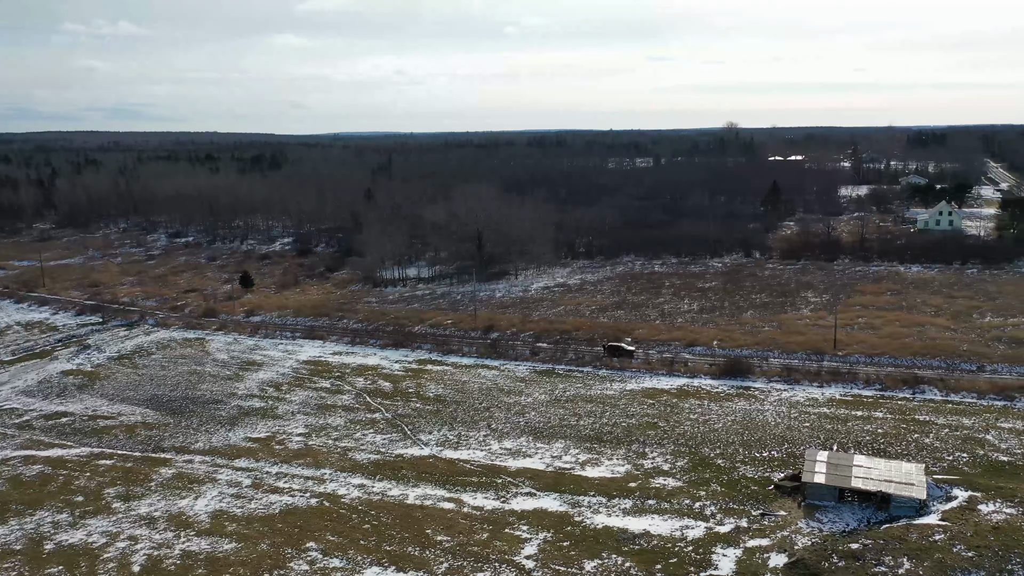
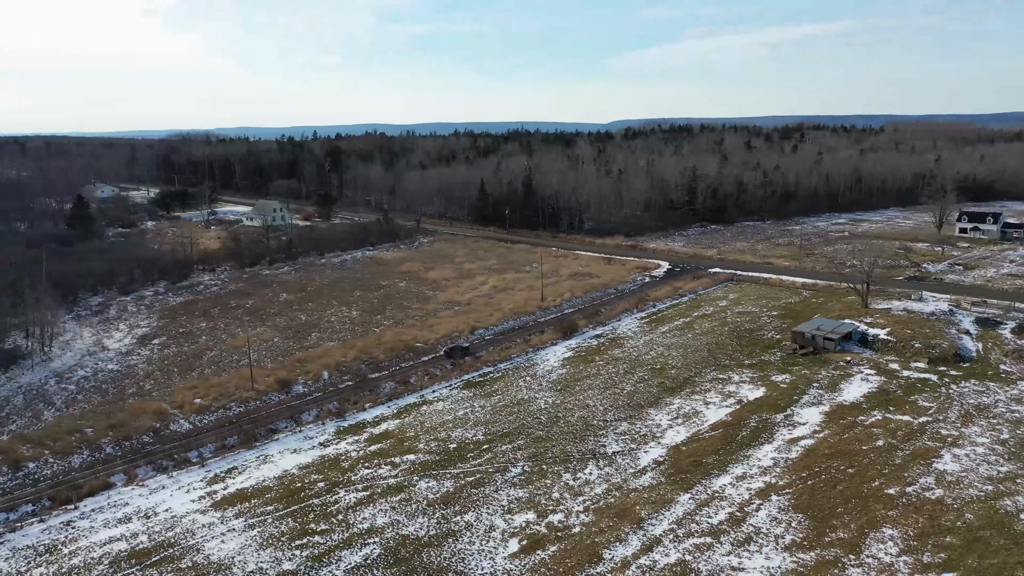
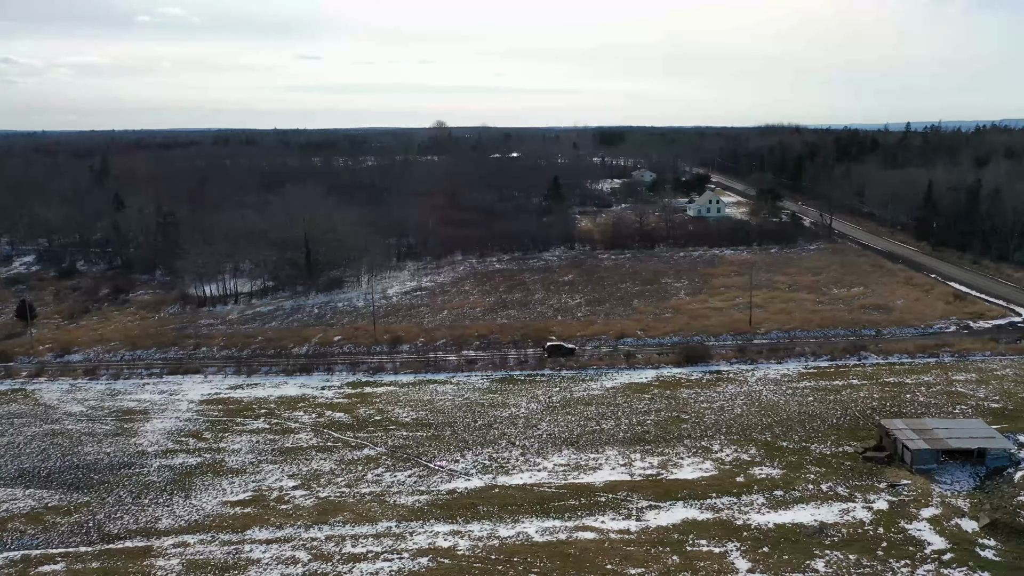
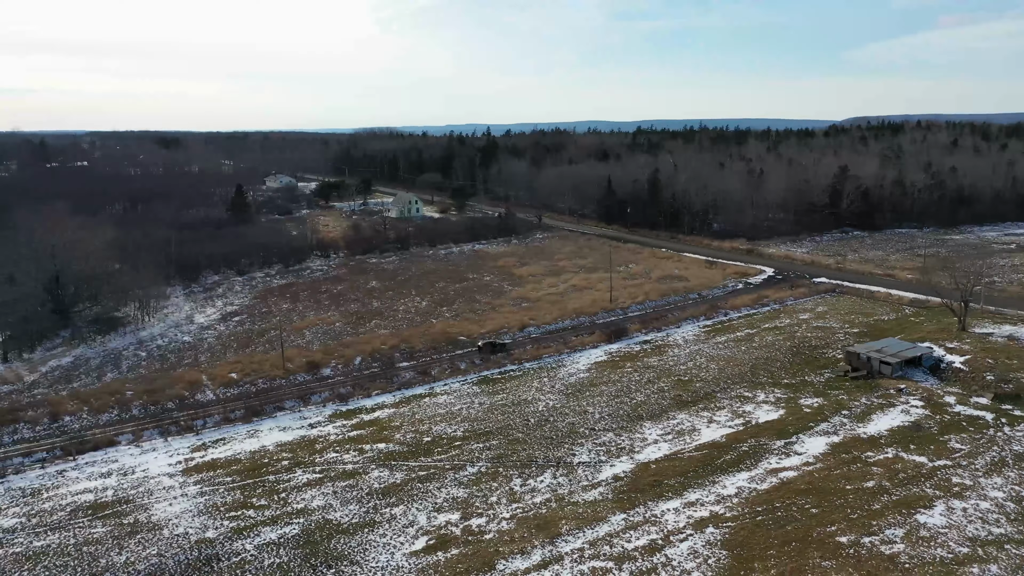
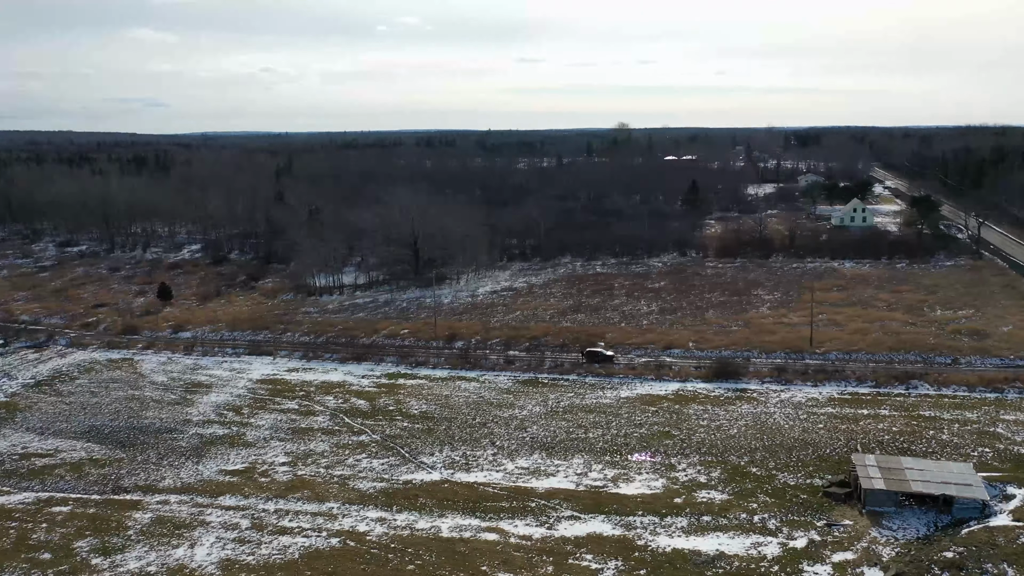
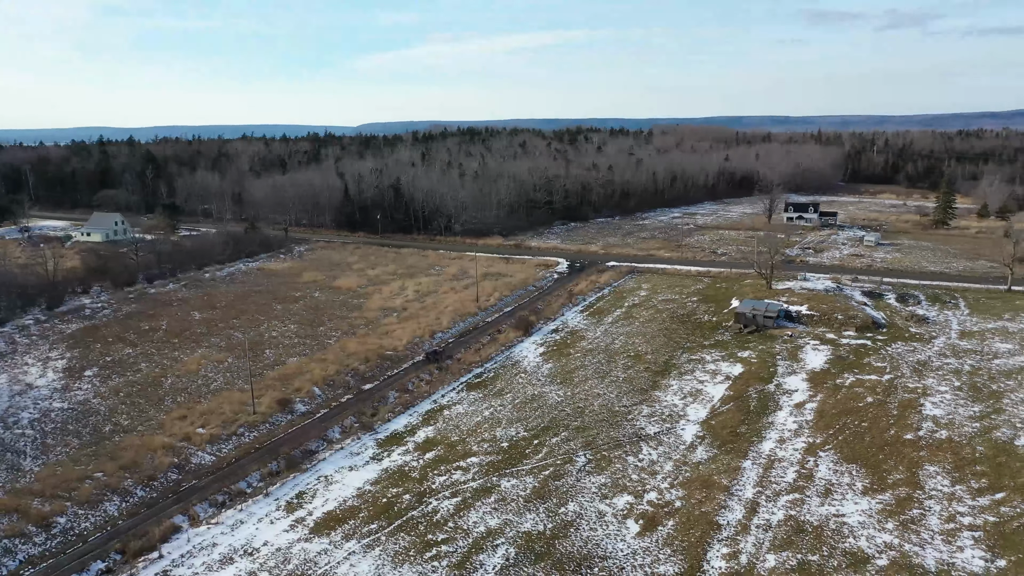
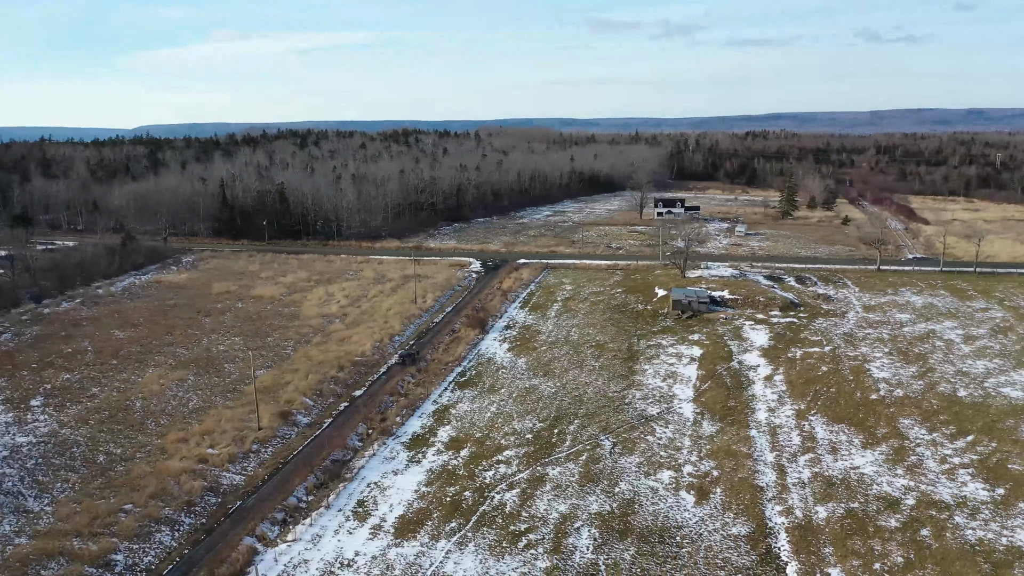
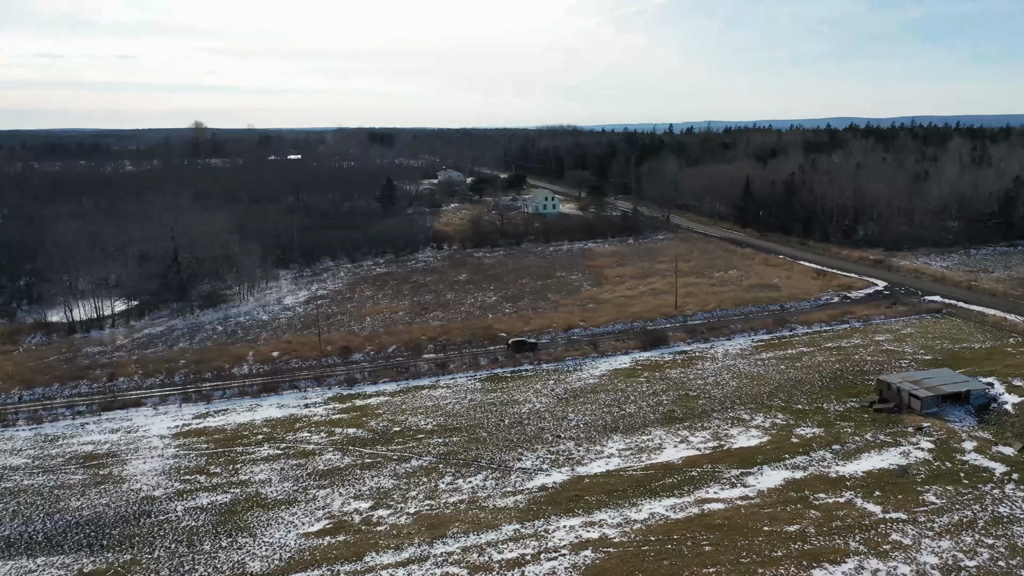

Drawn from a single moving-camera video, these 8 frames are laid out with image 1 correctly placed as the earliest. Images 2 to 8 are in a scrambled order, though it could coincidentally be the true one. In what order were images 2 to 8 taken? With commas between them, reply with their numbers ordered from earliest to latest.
5, 3, 8, 4, 2, 6, 7
